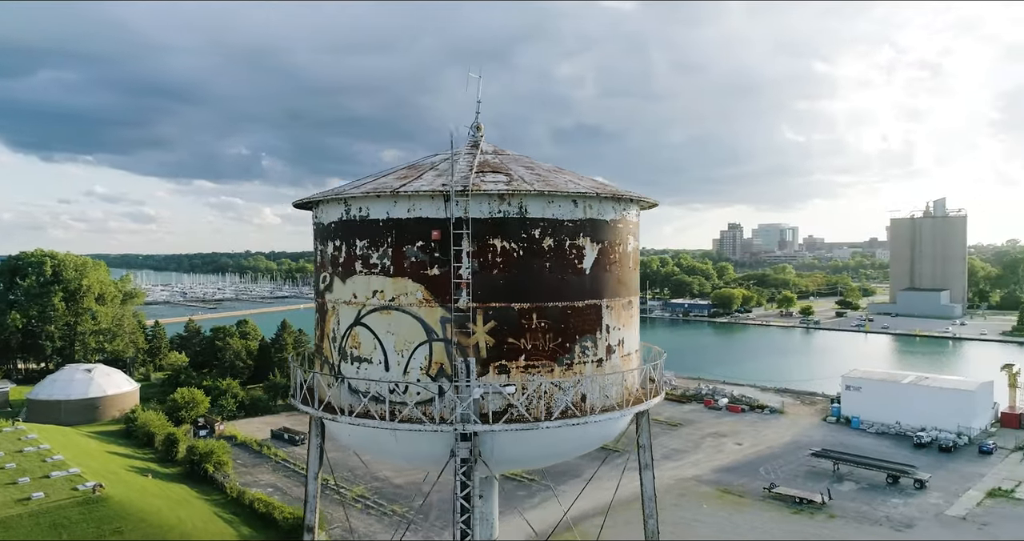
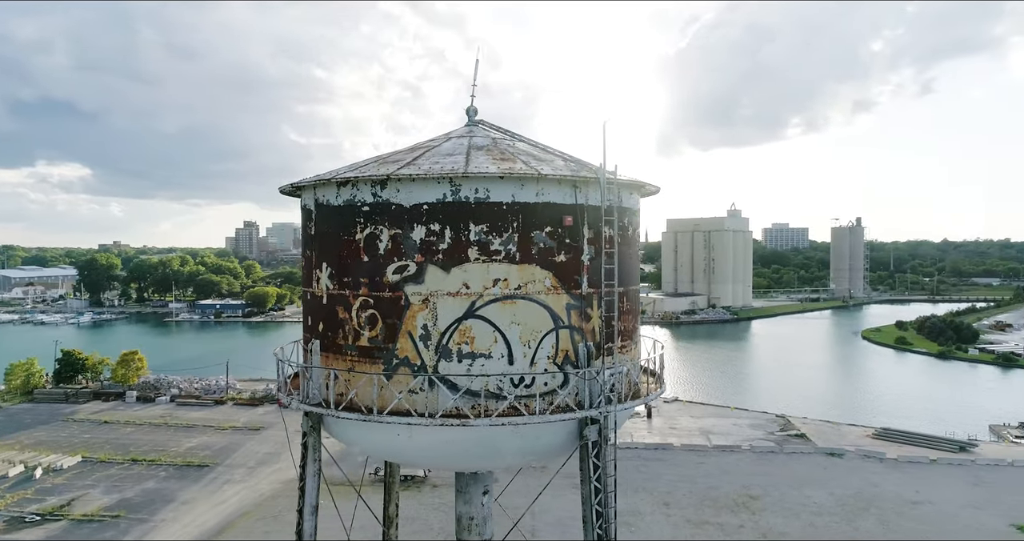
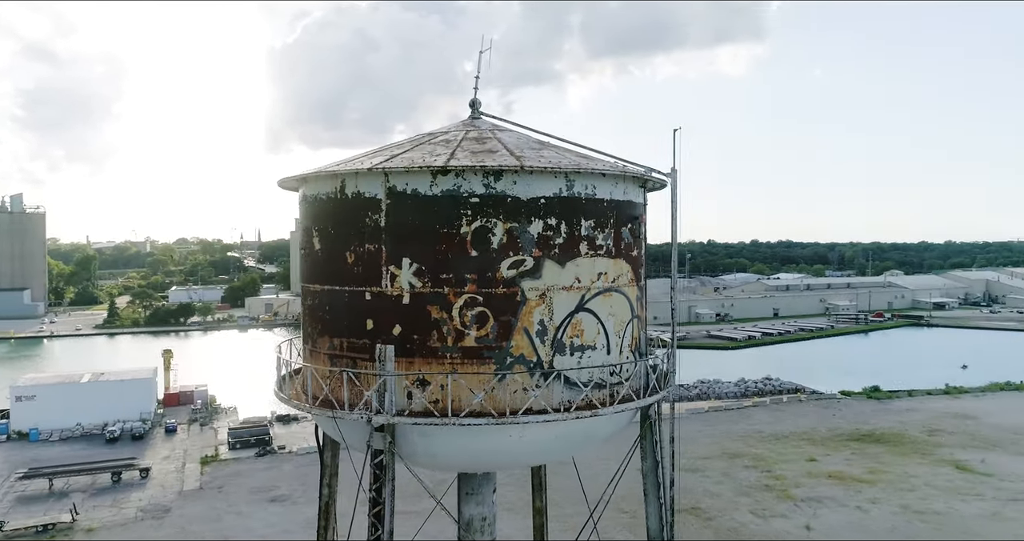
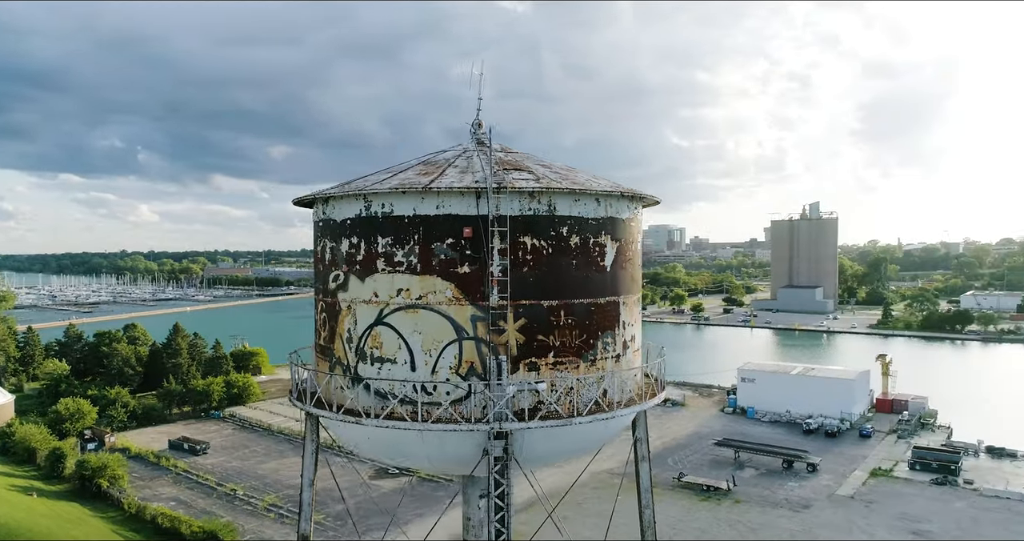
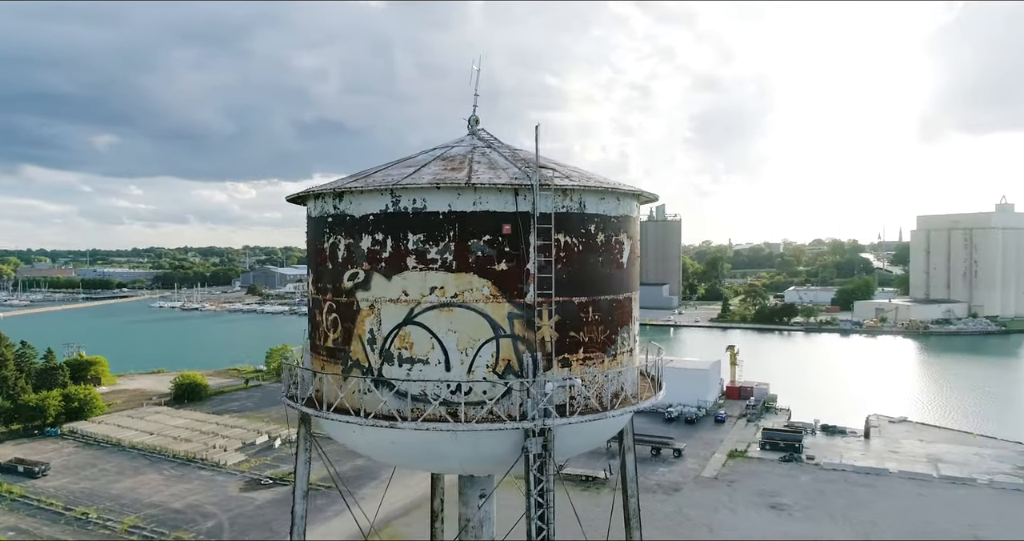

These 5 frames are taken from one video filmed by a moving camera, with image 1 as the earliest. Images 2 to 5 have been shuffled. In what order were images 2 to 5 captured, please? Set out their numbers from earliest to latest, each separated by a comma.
4, 5, 2, 3
